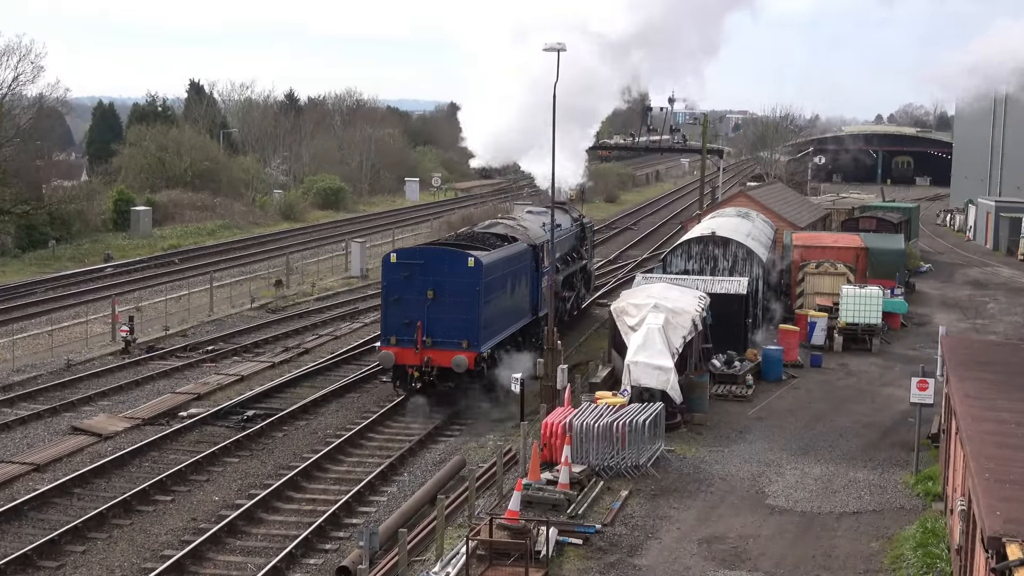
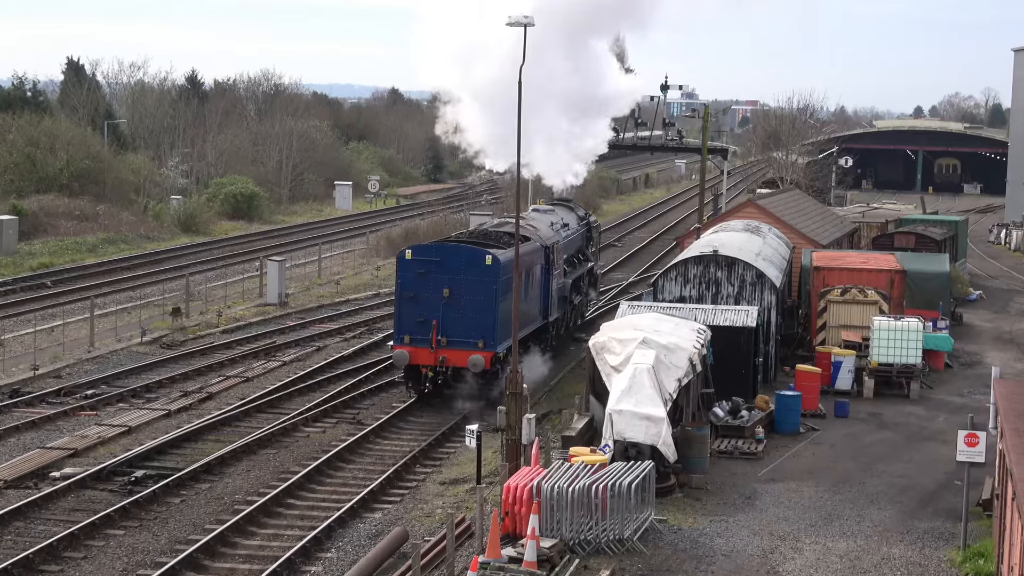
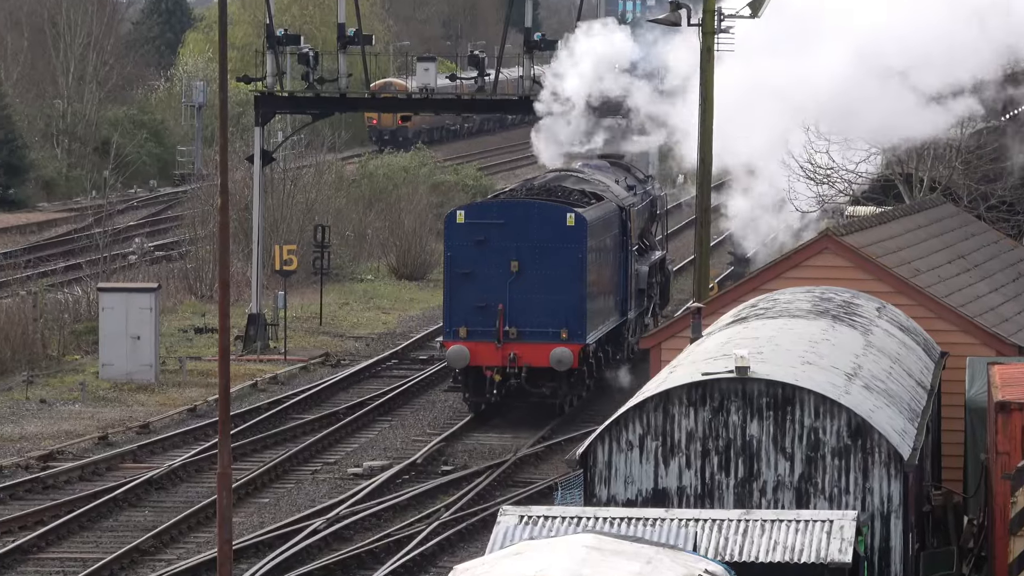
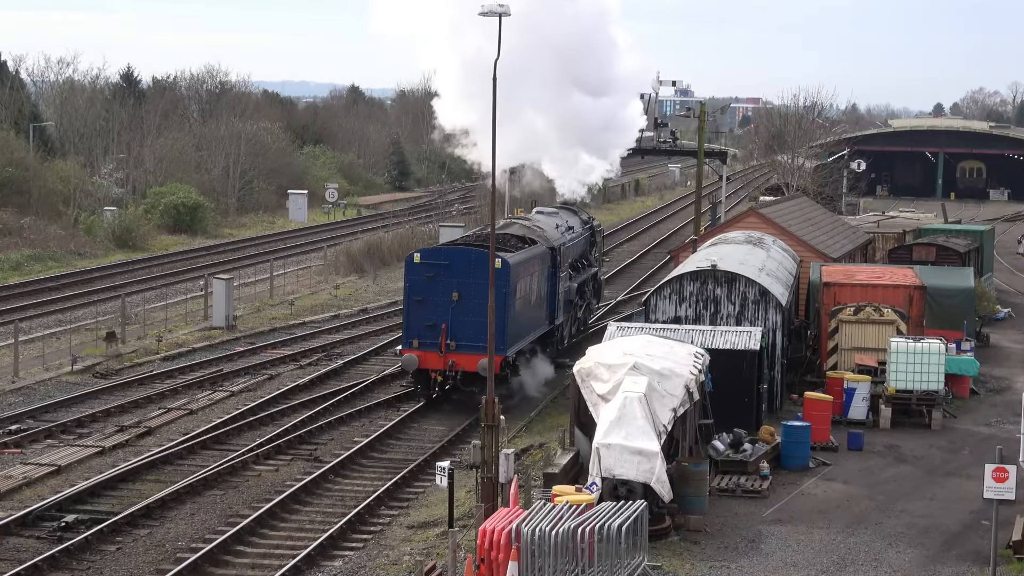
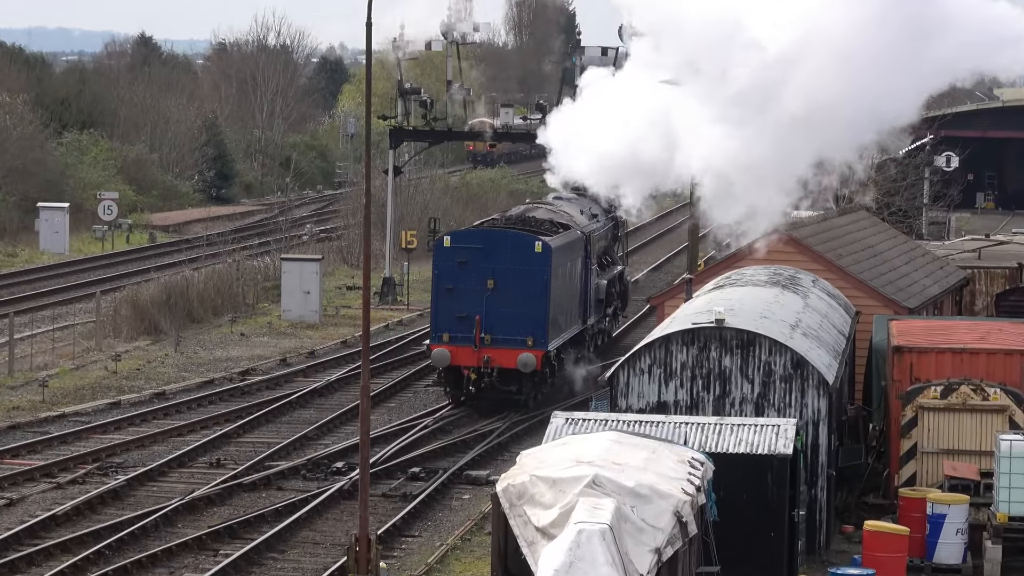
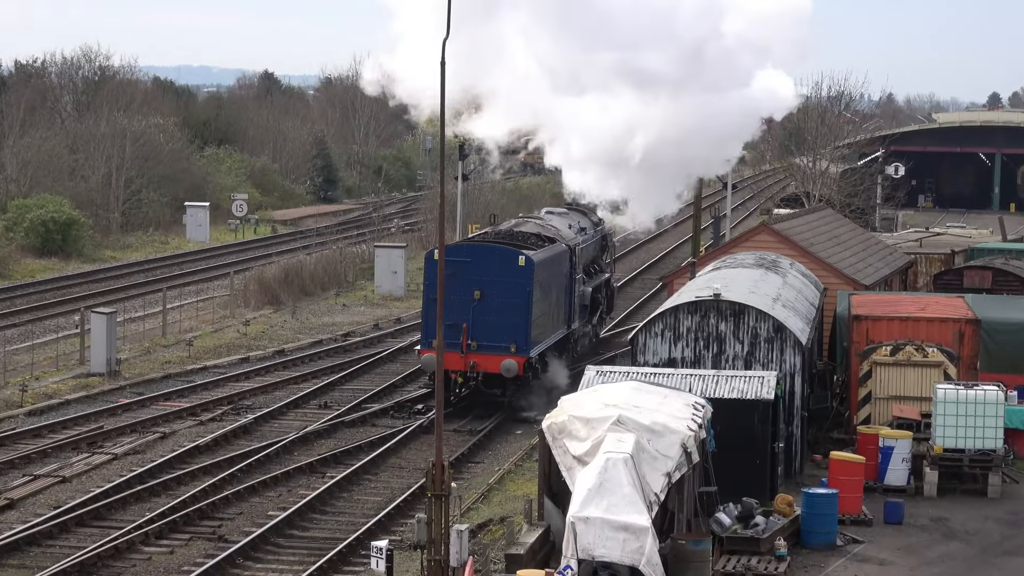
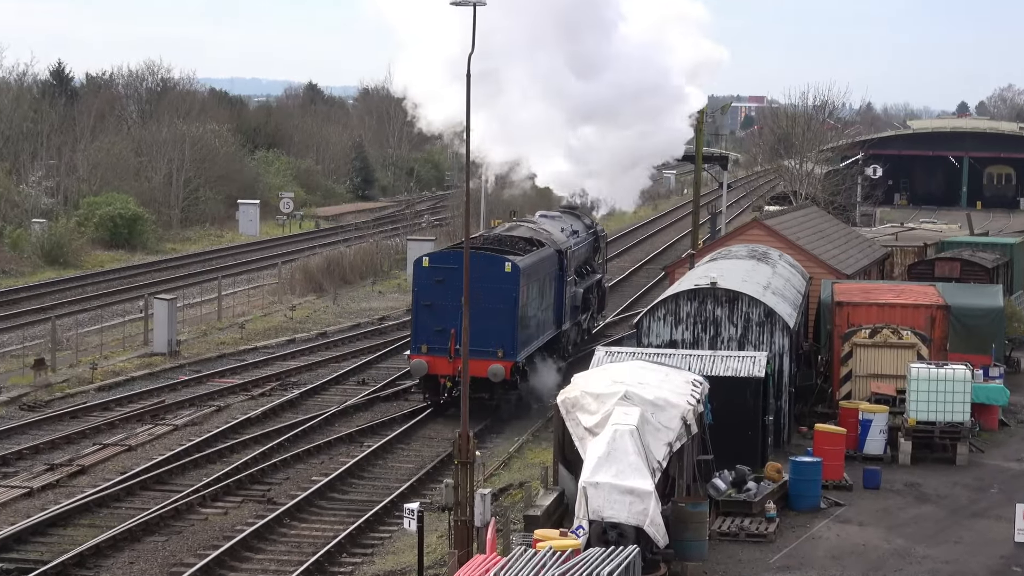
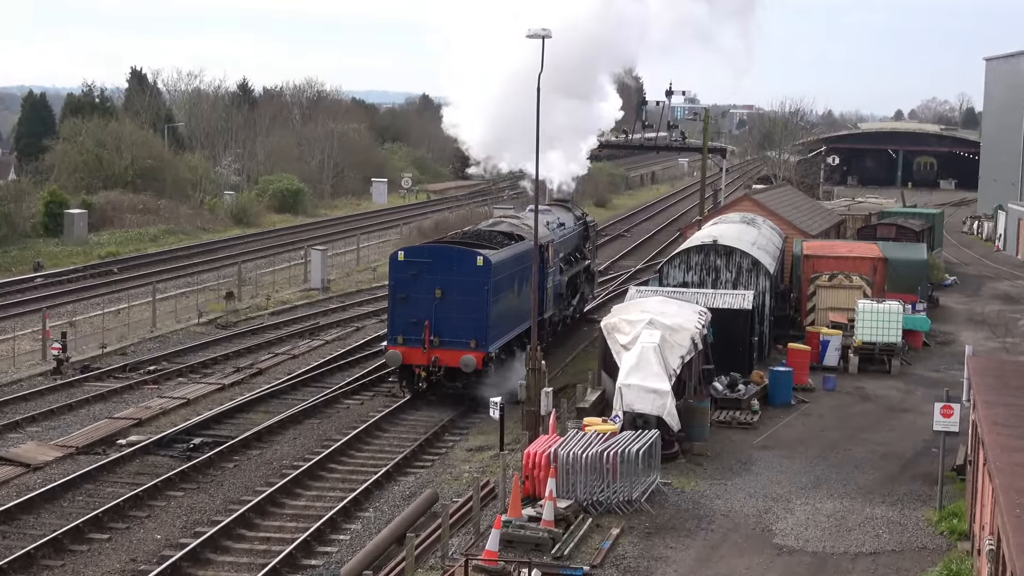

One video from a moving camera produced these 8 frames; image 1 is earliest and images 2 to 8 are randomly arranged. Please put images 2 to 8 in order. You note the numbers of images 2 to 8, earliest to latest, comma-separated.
8, 2, 4, 7, 6, 5, 3
